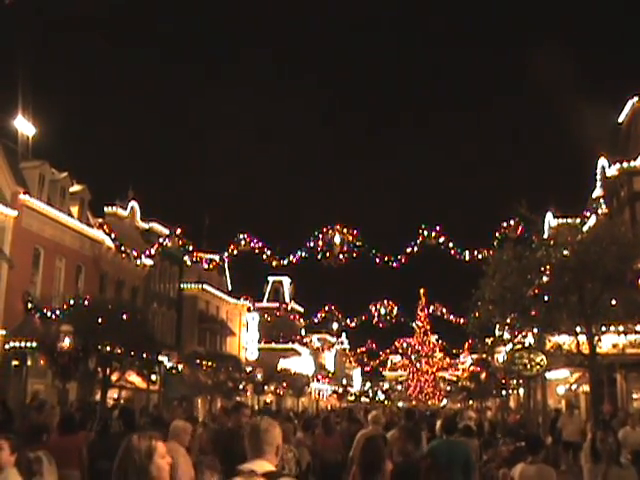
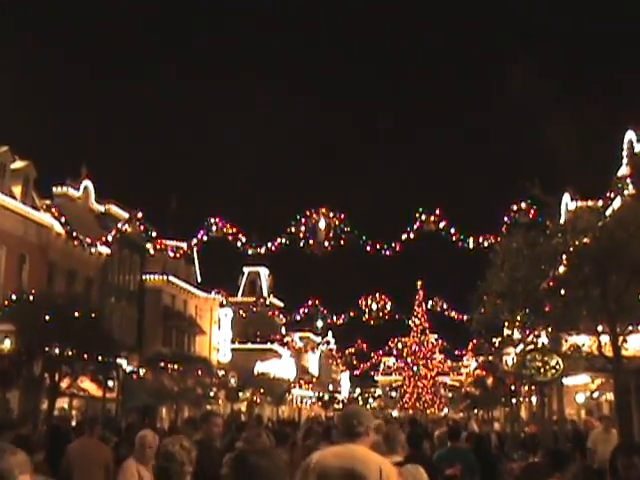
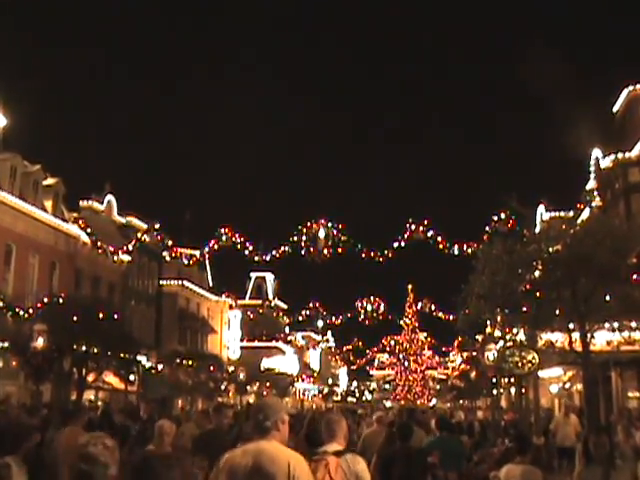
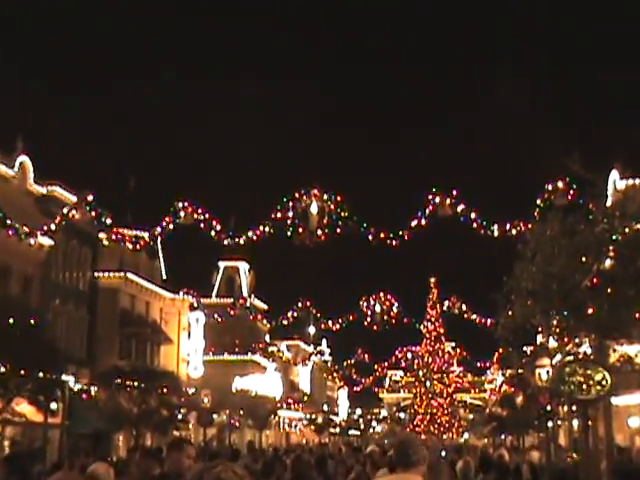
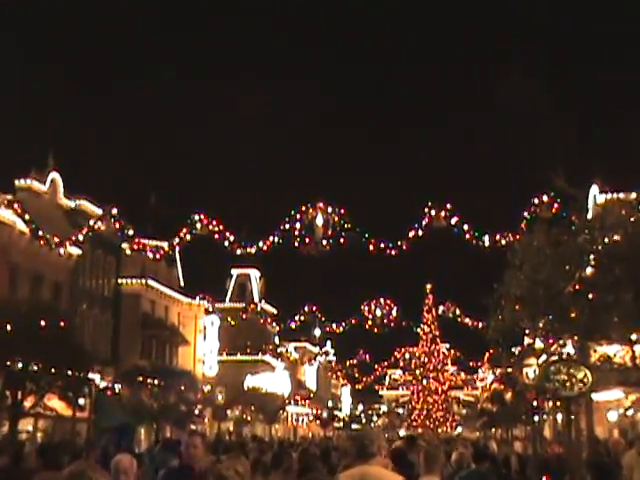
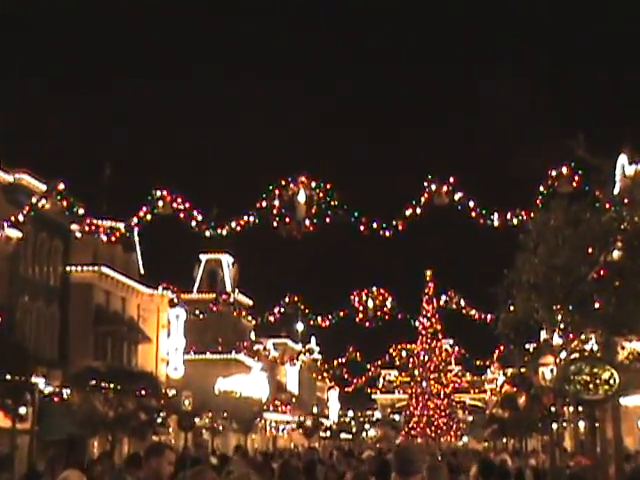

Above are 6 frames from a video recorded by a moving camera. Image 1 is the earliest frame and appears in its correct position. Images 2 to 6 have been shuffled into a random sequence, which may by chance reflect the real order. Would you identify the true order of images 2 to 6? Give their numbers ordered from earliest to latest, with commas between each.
3, 2, 5, 4, 6
